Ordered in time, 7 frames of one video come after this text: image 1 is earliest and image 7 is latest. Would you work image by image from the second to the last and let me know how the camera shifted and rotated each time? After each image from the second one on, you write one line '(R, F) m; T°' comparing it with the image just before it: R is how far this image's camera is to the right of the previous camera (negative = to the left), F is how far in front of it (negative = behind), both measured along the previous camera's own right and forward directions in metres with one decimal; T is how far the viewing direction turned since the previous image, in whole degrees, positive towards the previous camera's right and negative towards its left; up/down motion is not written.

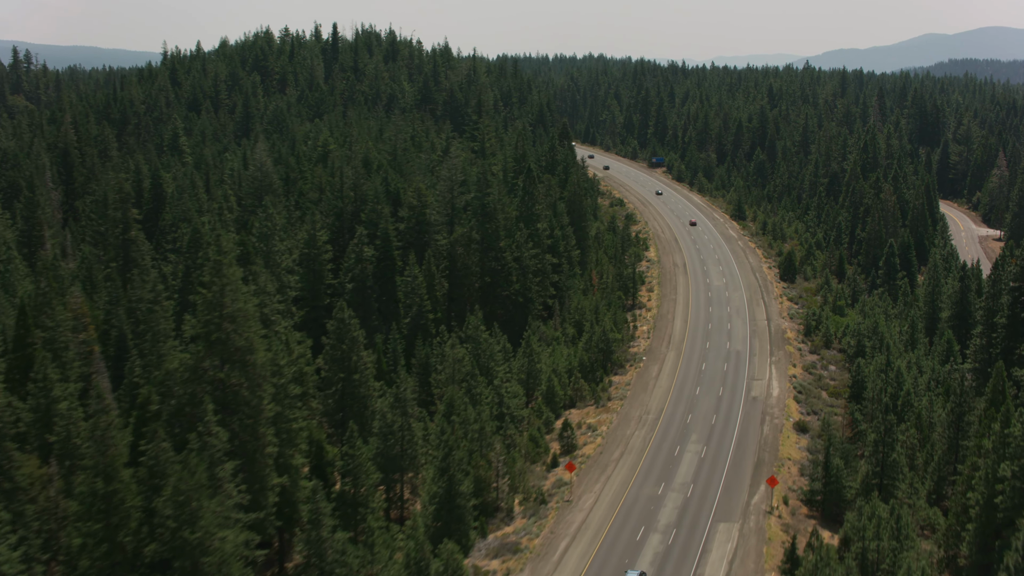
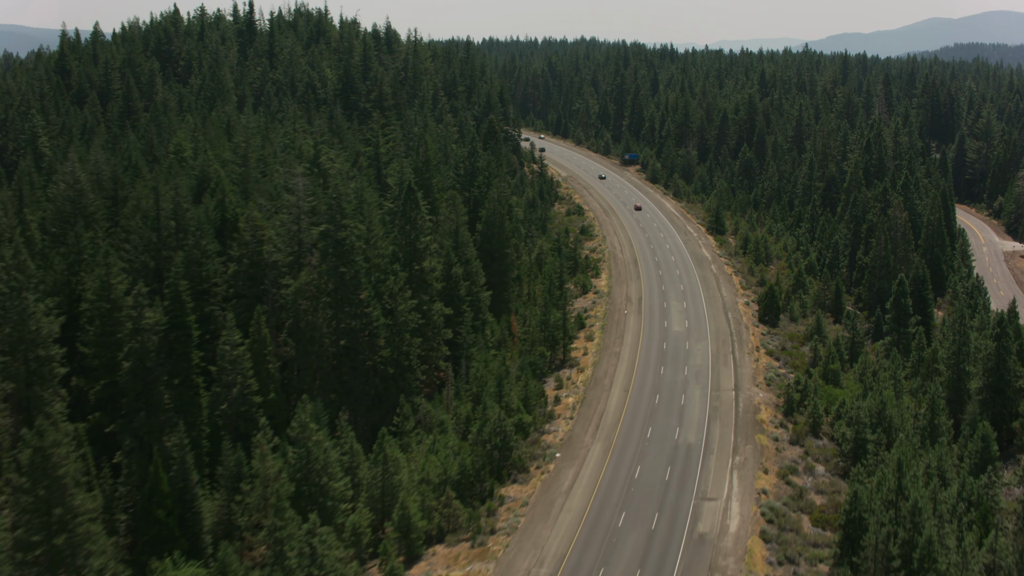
(+5.5, +19.5) m; 0°
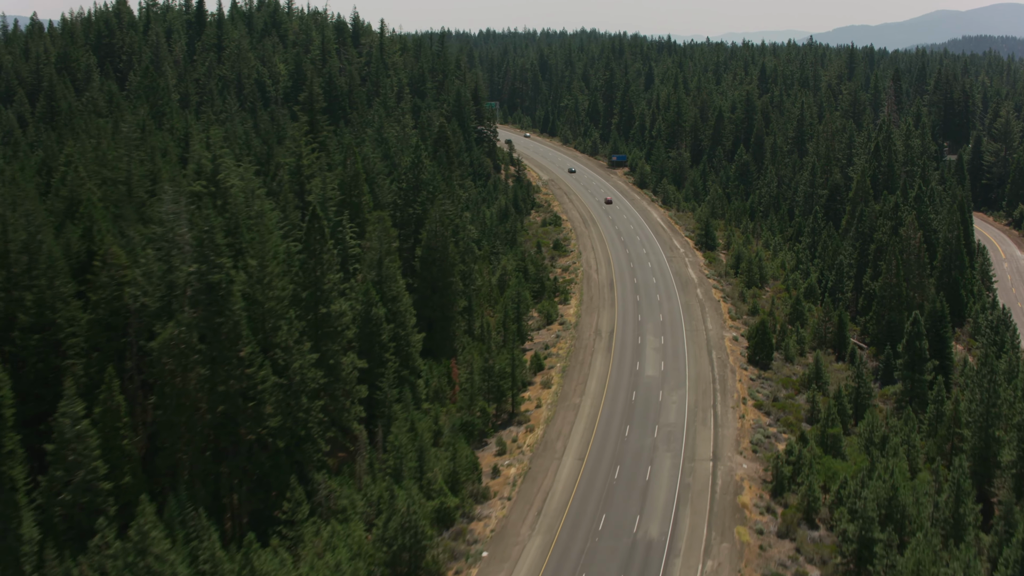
(+2.8, +10.2) m; 0°
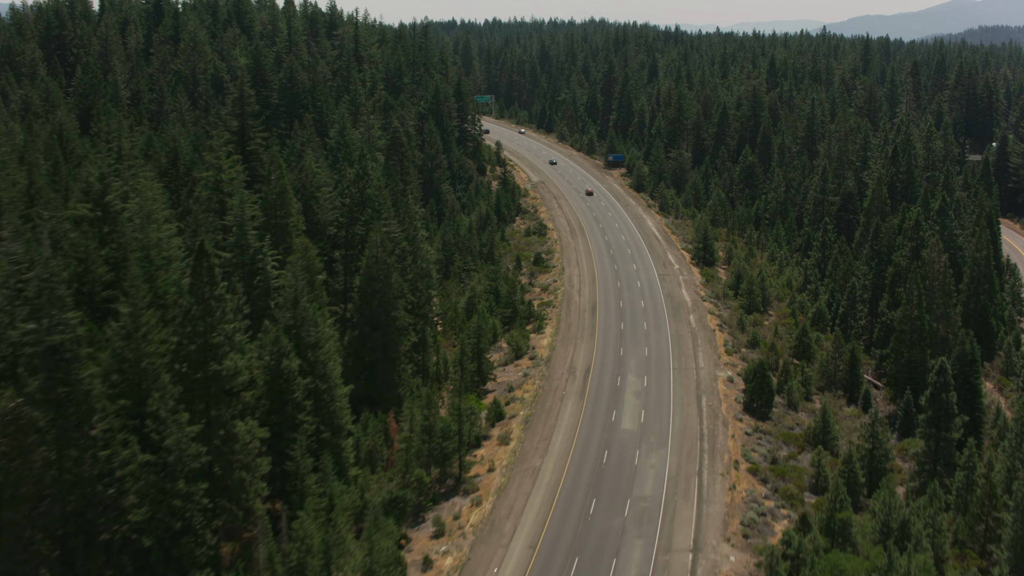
(+2.3, +8.5) m; -1°
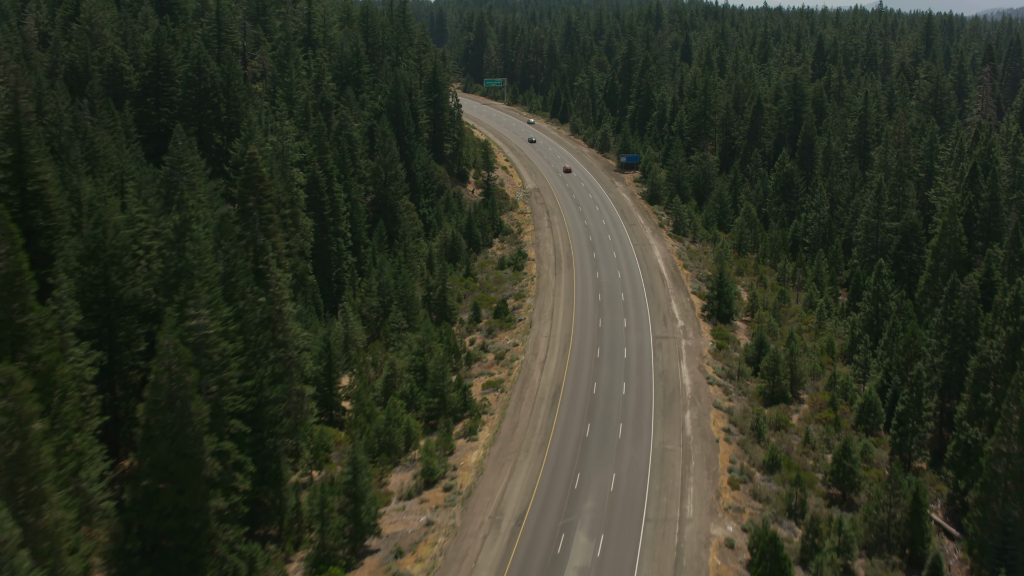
(+4.5, +18.1) m; -2°
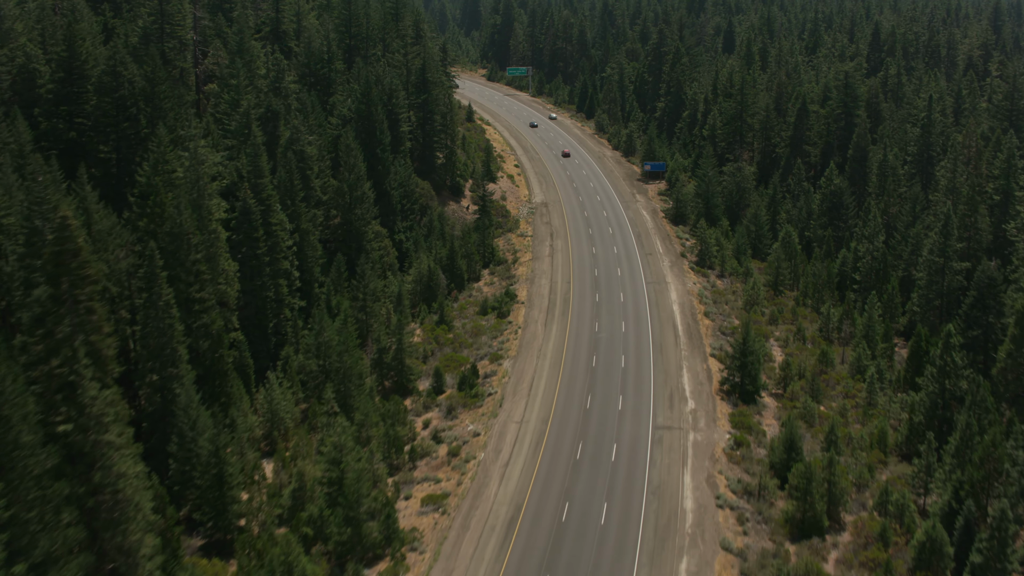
(+3.0, +12.0) m; -2°
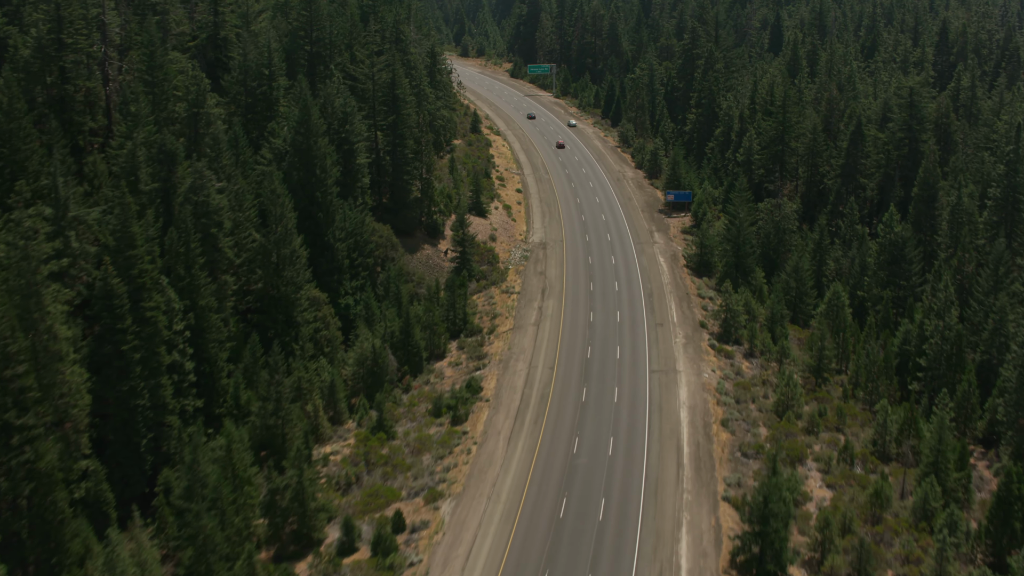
(+3.1, +13.0) m; -2°
